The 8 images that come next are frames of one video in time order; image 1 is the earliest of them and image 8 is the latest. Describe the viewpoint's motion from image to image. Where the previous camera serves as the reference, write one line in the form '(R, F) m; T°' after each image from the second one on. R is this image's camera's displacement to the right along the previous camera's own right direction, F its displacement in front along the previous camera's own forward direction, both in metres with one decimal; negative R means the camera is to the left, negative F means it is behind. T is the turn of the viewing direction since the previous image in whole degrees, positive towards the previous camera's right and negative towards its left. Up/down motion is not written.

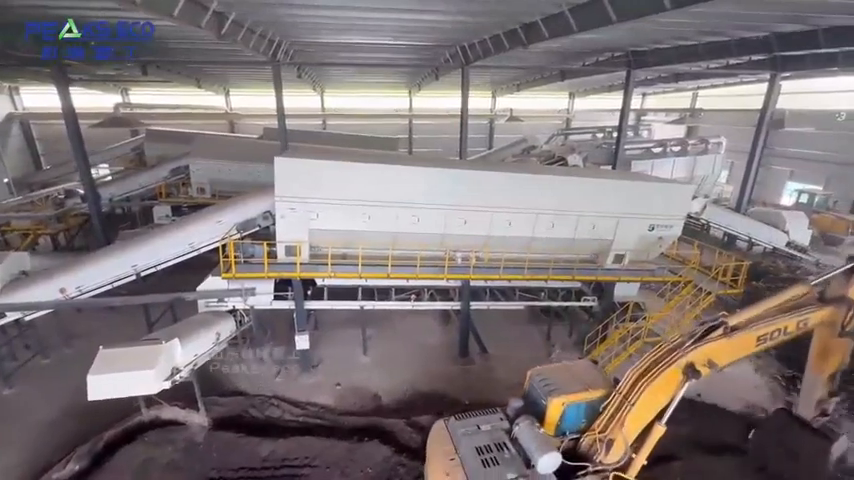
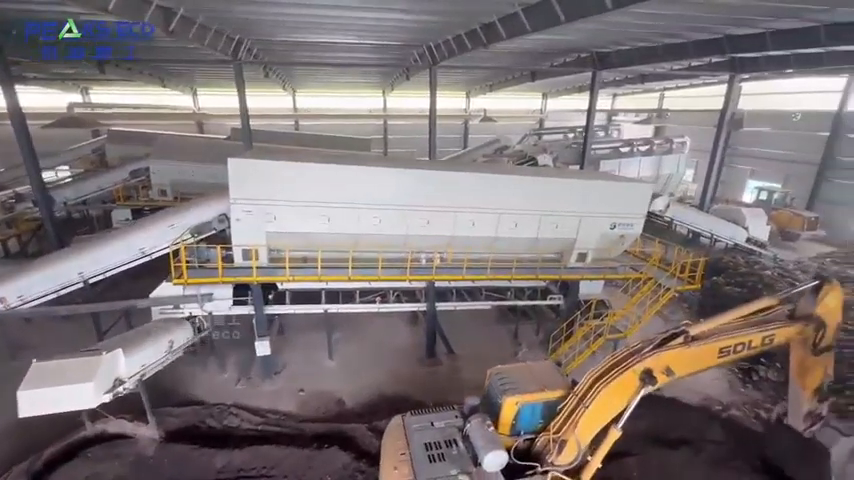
(+0.5, +0.1) m; +3°
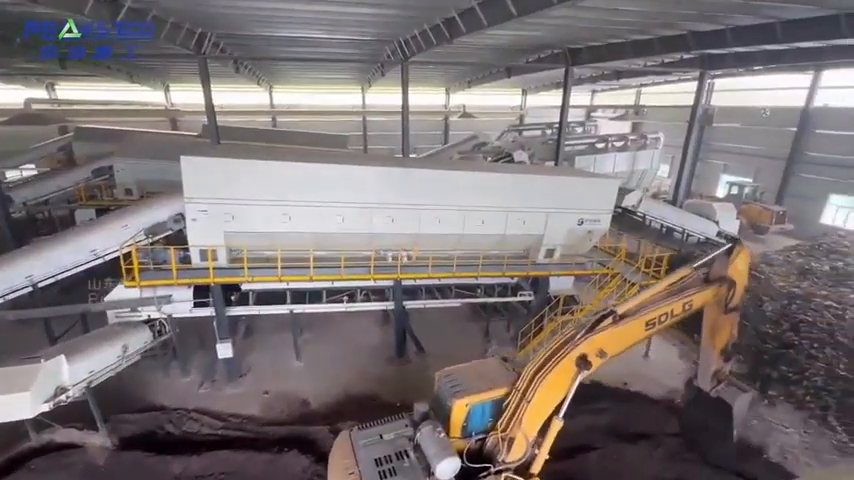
(+0.6, +0.1) m; +2°
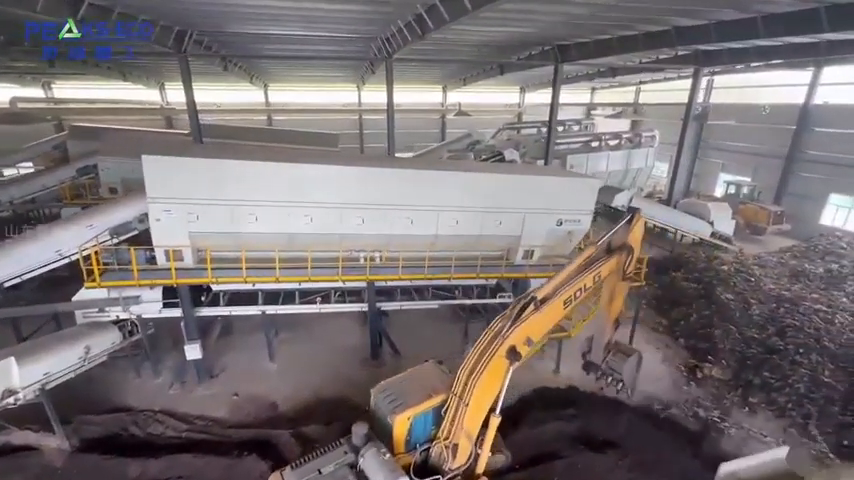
(+0.9, +0.2) m; -1°
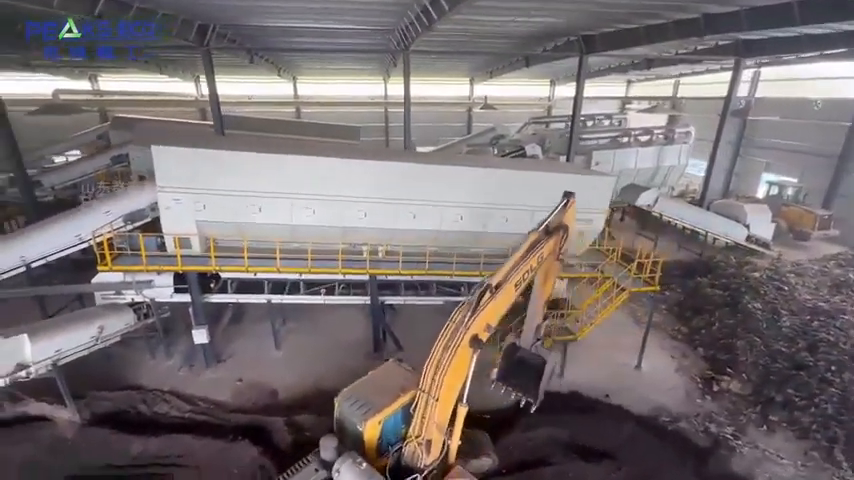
(+0.7, +0.2) m; -4°
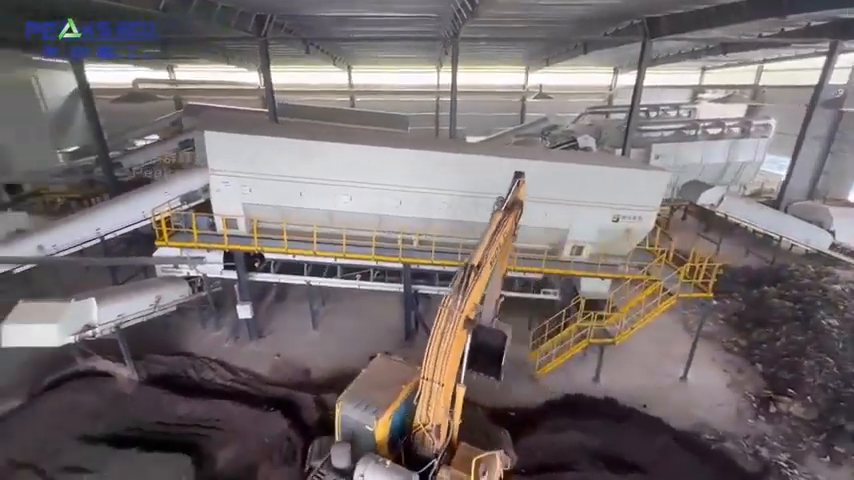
(+0.4, +0.1) m; -7°
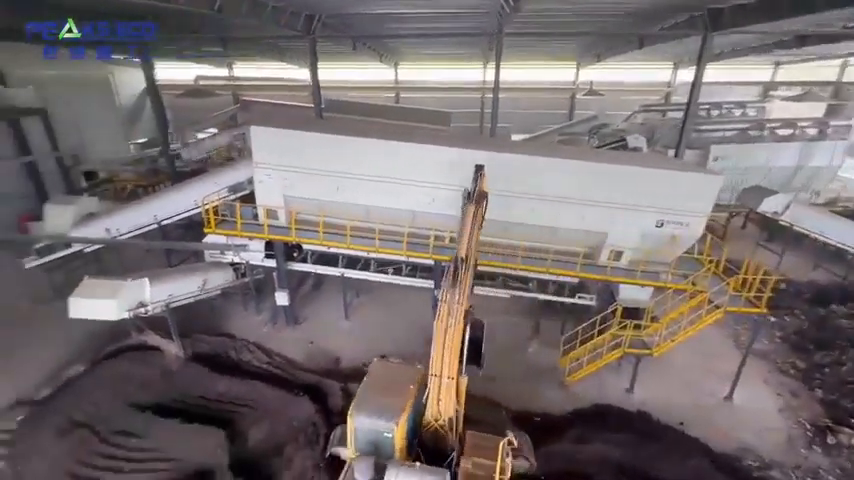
(+0.3, 0.0) m; -6°
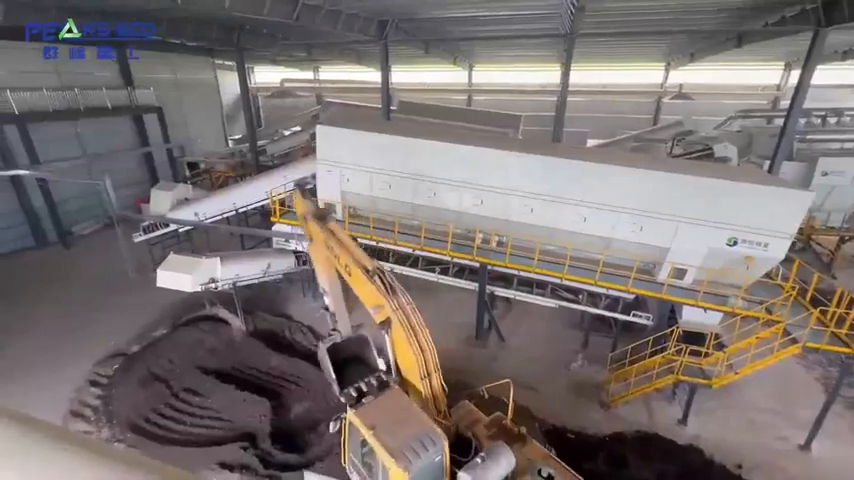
(+0.6, -0.1) m; -10°
